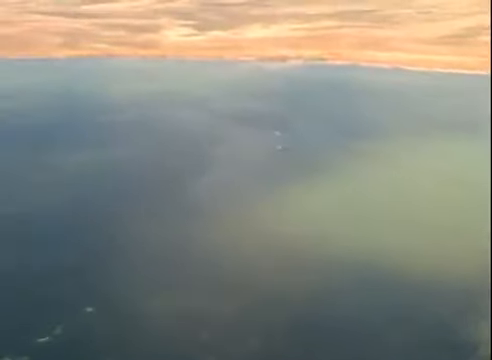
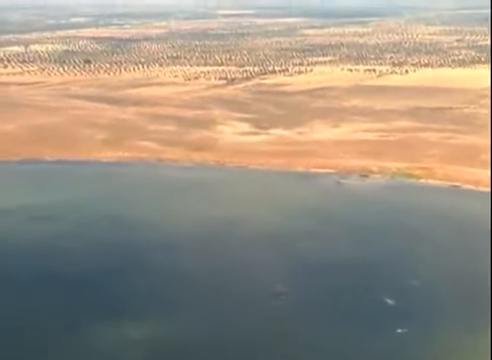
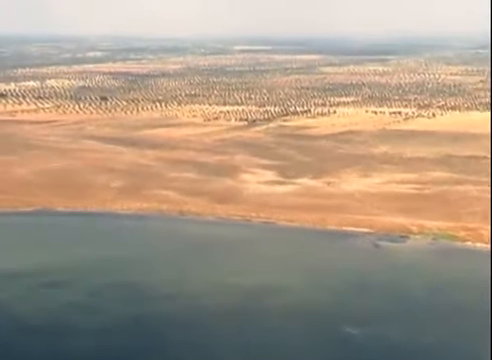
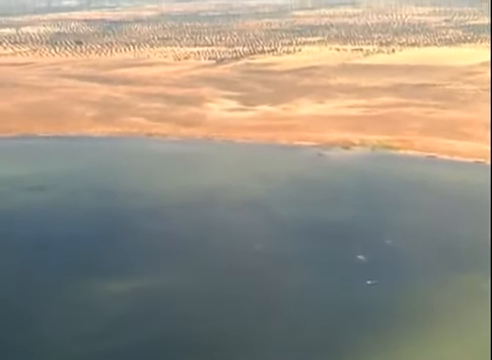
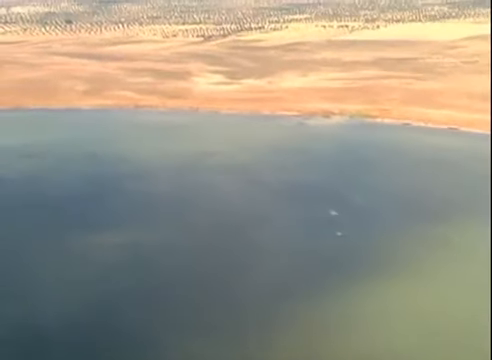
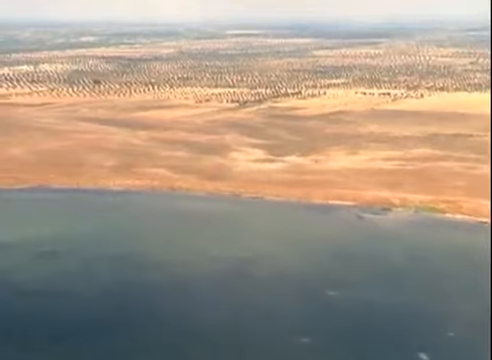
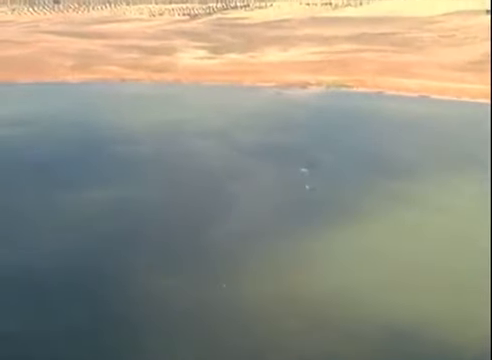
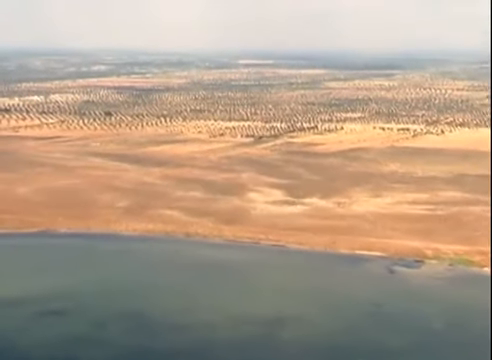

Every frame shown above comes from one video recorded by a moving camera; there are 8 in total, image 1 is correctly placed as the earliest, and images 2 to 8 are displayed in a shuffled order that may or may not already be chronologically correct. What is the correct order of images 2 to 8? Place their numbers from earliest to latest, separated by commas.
7, 5, 4, 2, 6, 3, 8
